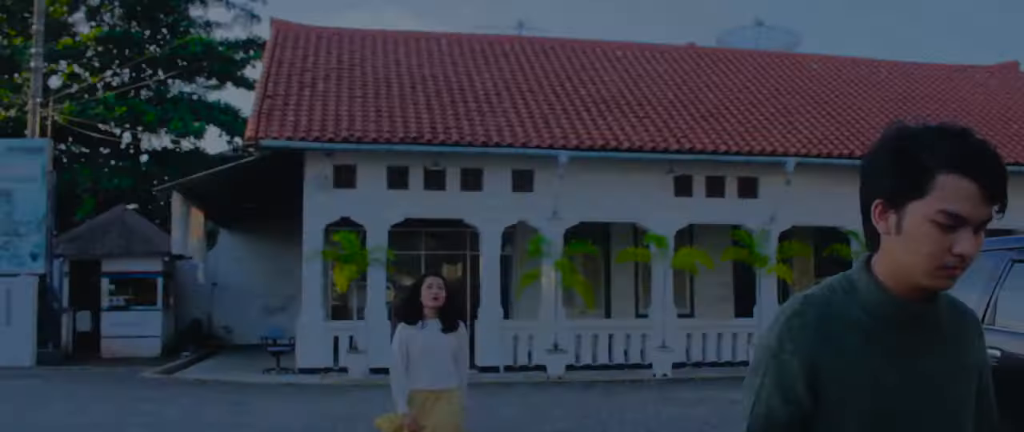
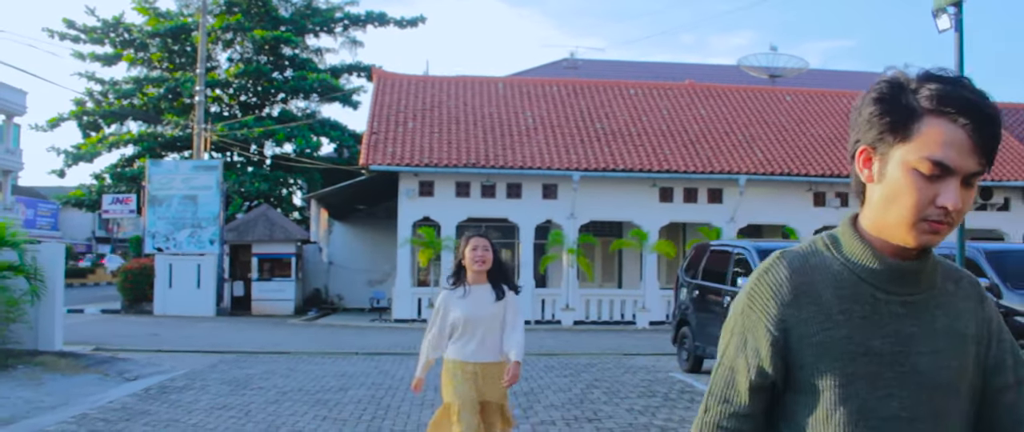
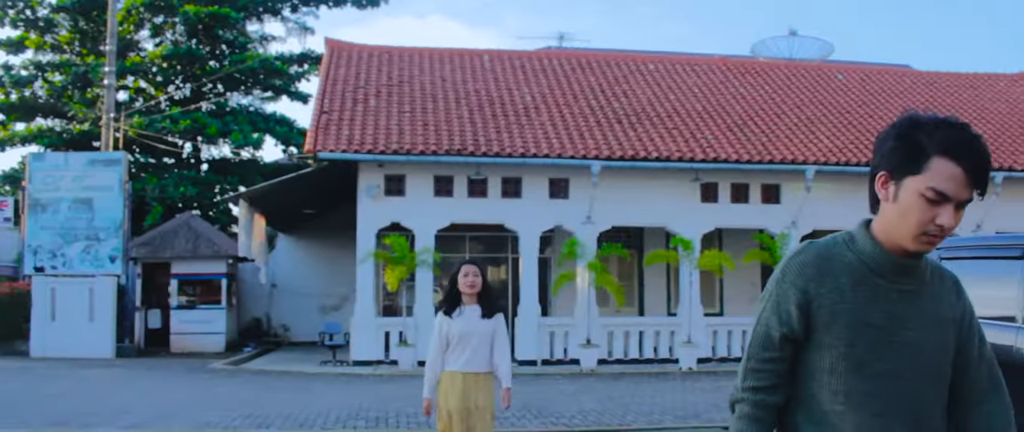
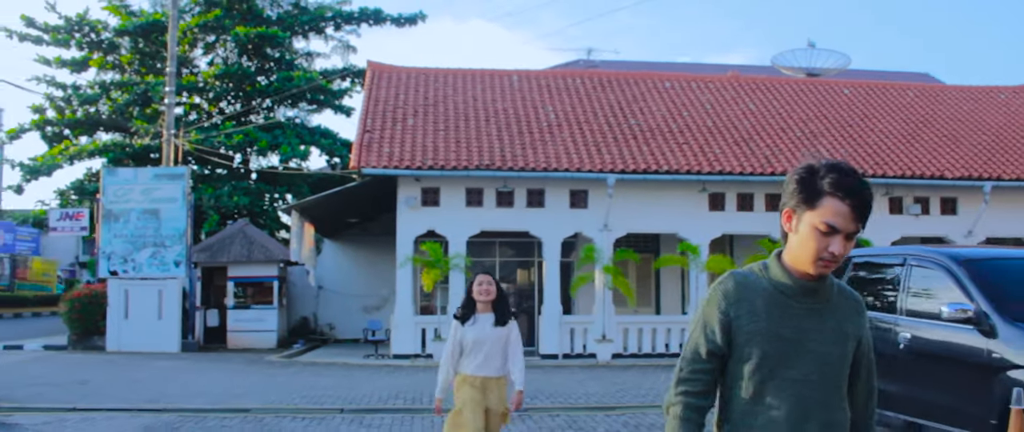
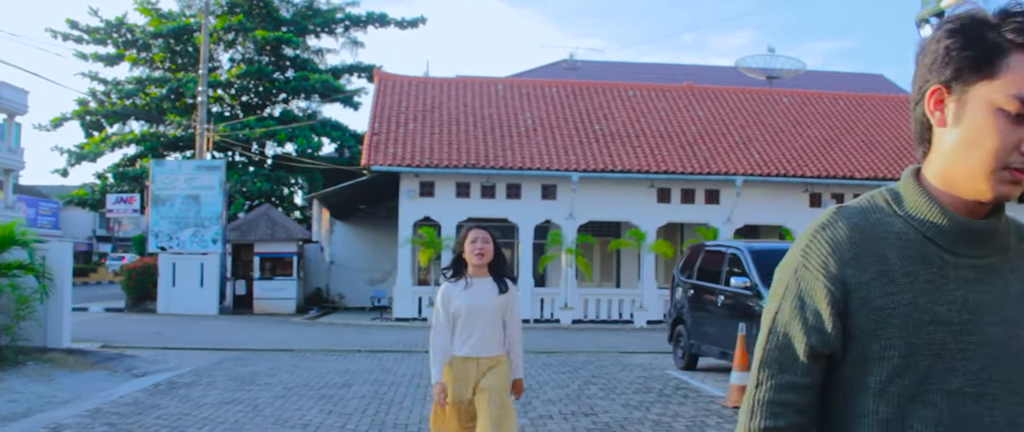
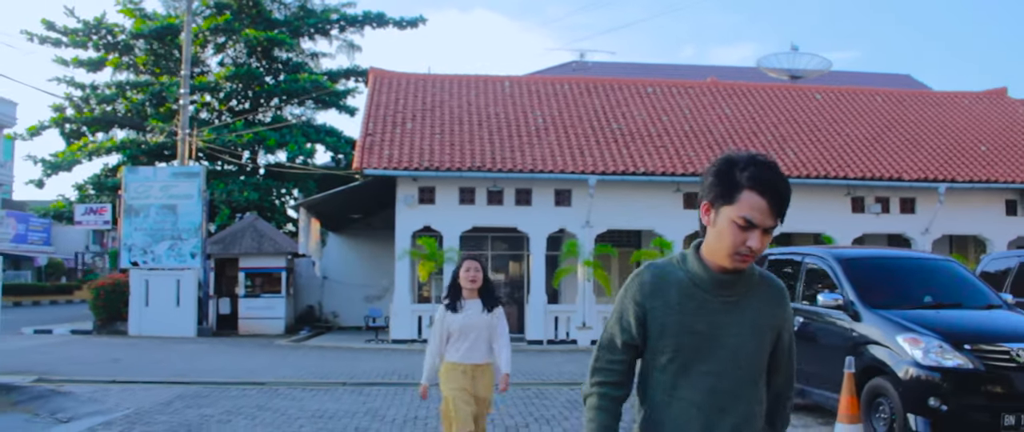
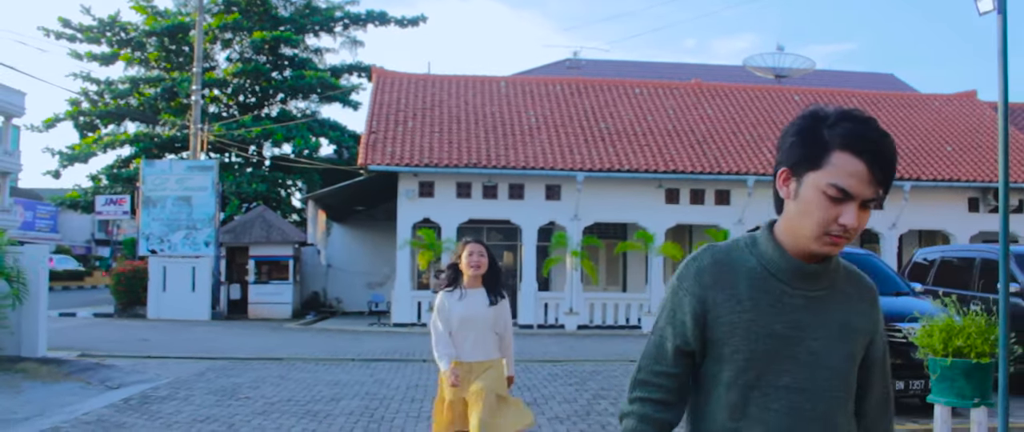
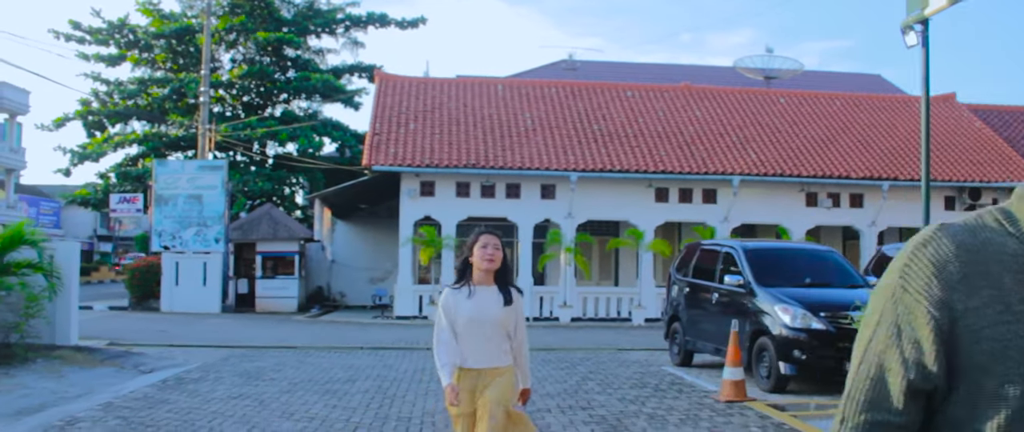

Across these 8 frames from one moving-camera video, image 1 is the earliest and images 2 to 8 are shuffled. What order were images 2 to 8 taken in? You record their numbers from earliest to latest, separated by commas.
3, 4, 6, 7, 2, 5, 8
